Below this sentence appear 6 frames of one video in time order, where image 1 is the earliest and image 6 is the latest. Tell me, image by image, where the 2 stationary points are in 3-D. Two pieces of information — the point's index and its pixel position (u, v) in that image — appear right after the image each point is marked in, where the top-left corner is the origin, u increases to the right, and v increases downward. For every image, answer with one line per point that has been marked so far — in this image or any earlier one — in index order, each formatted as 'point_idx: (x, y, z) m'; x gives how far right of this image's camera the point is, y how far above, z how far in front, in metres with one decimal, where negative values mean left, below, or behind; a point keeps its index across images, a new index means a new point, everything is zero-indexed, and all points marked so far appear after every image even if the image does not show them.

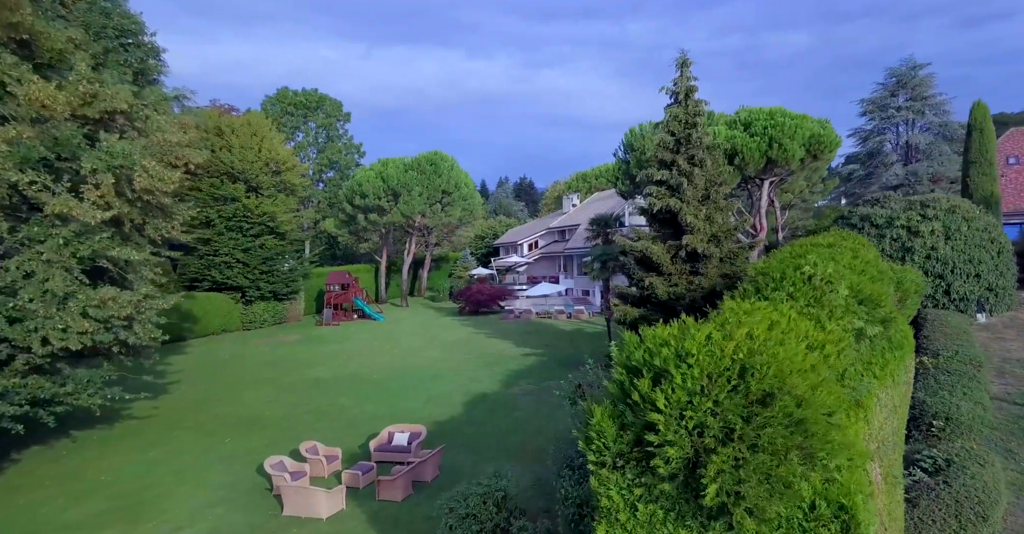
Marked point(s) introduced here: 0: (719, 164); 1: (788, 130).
0: (+5.5, +2.8, +14.7) m
1: (+7.4, +3.7, +14.6) m
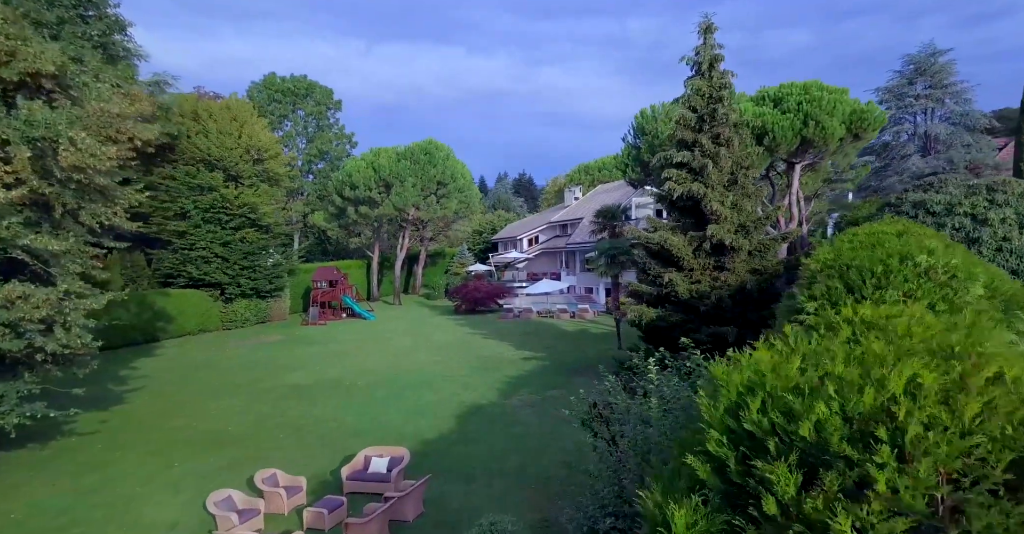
0: (+5.5, +2.9, +13.0) m
1: (+7.4, +3.8, +12.8) m
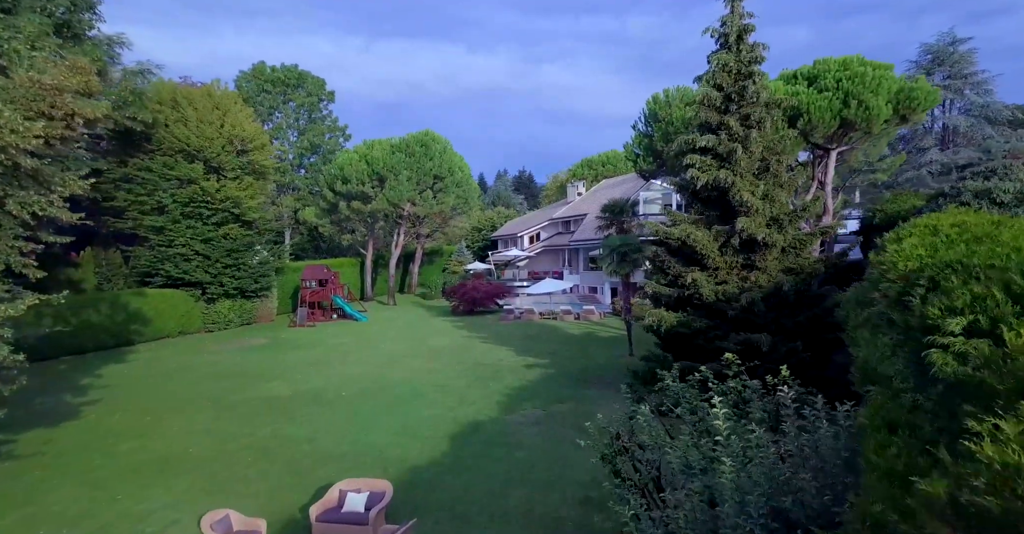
0: (+5.6, +2.9, +11.5) m
1: (+7.4, +3.8, +11.3) m
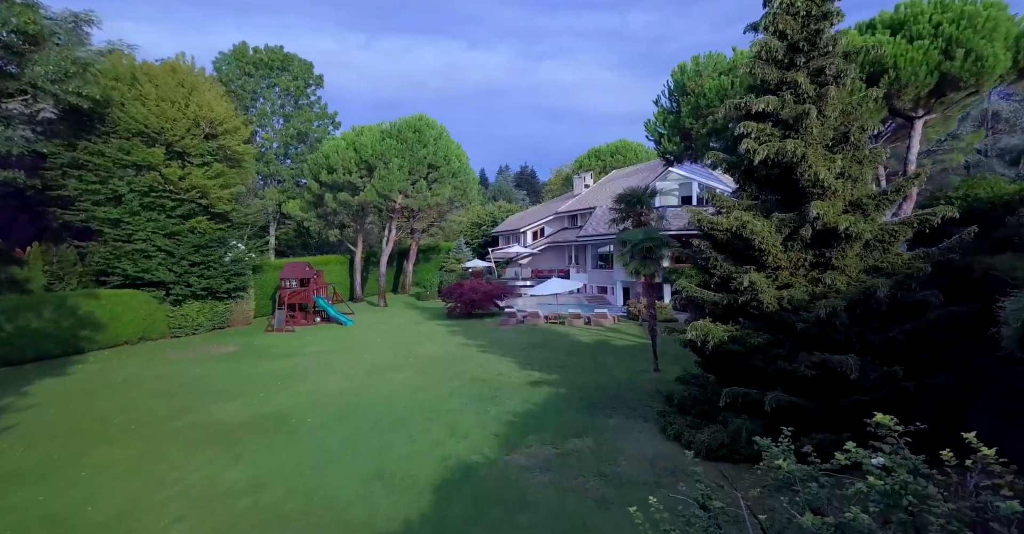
0: (+5.6, +2.9, +8.9) m
1: (+7.4, +3.8, +8.8) m
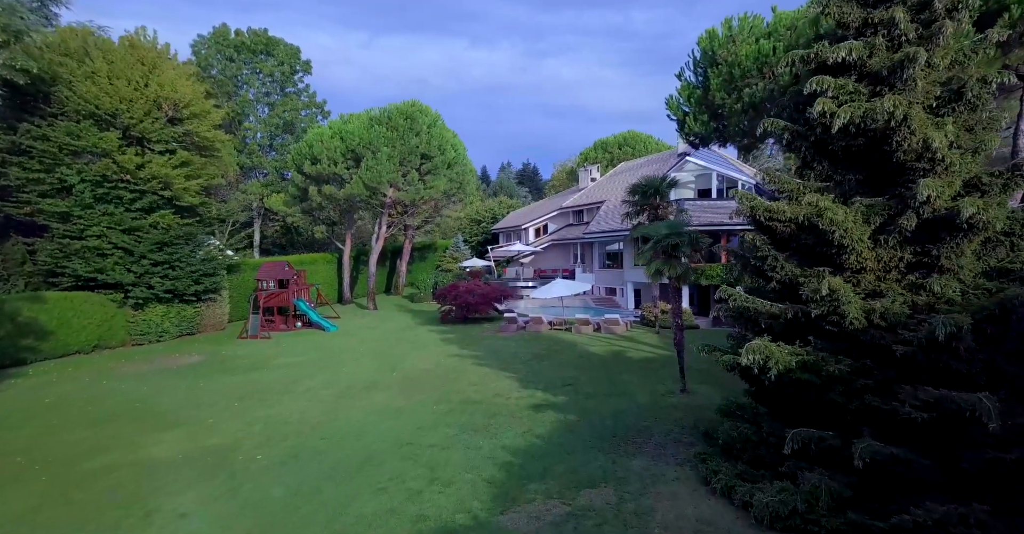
0: (+5.6, +2.9, +6.7) m
1: (+7.4, +3.8, +6.5) m
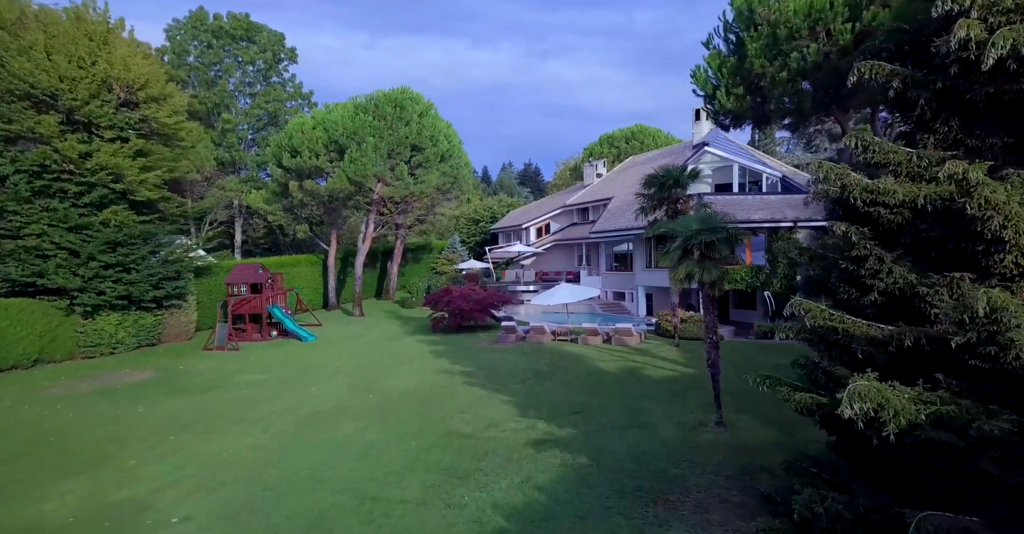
0: (+5.5, +2.9, +4.5) m
1: (+7.3, +3.8, +4.3) m
